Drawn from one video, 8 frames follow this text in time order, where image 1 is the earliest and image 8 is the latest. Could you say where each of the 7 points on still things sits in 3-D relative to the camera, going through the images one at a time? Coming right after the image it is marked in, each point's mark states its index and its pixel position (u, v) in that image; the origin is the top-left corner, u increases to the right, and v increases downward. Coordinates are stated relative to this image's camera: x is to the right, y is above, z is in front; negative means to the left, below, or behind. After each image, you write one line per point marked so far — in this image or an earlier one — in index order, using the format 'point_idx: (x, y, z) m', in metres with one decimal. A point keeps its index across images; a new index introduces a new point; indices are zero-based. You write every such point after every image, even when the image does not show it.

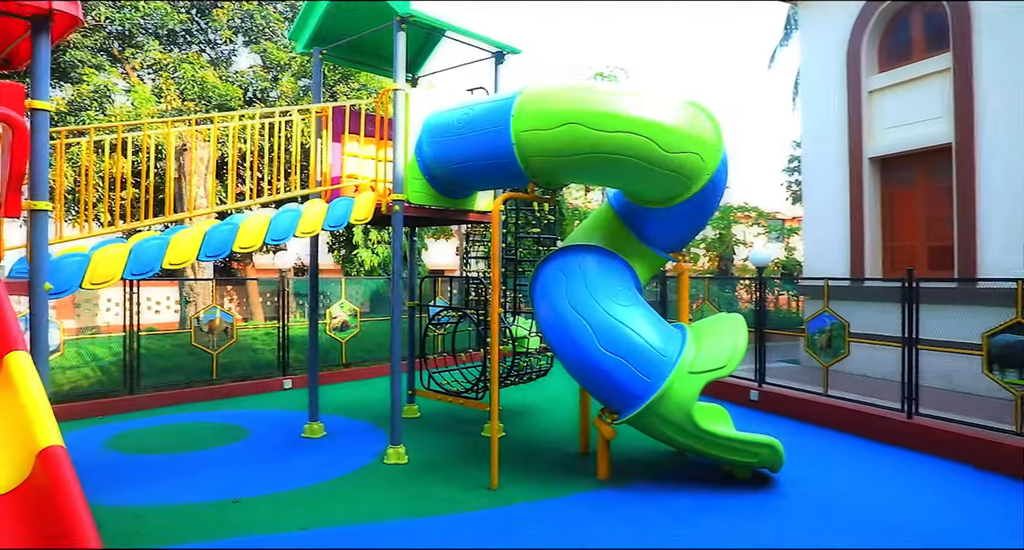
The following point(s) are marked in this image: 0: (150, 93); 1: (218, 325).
0: (-5.4, +2.8, +11.2) m
1: (-3.3, -0.6, +8.5) m
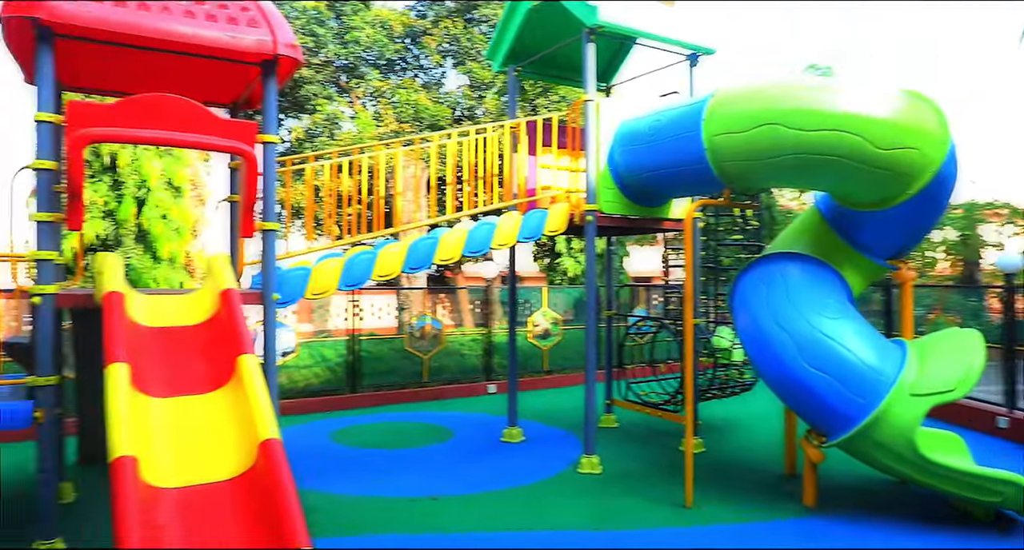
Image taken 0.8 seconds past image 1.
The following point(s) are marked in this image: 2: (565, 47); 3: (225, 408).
0: (-2.3, +2.6, +12.3) m
1: (-1.0, -0.7, +9.0) m
2: (+0.5, +1.9, +6.4) m
3: (-1.2, -0.6, +3.2) m
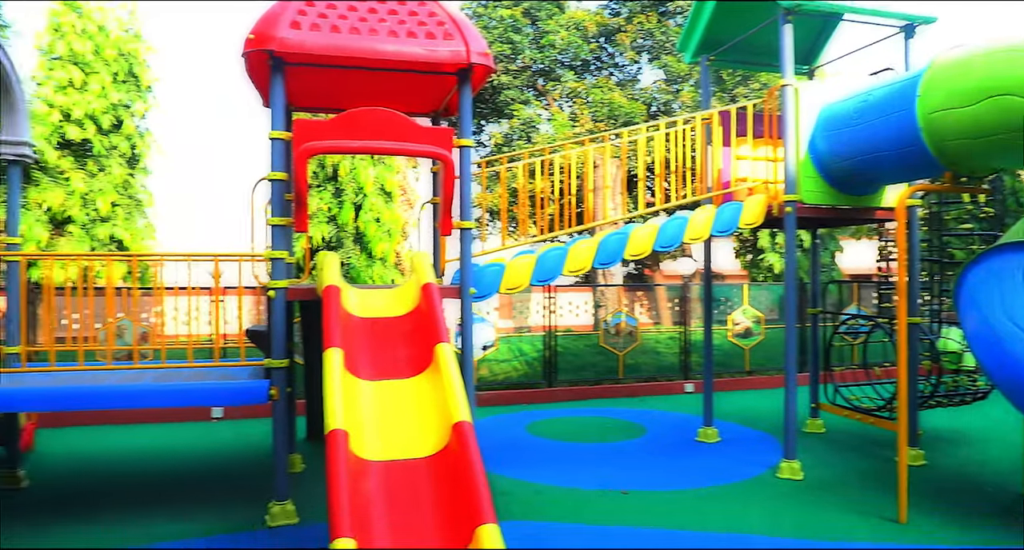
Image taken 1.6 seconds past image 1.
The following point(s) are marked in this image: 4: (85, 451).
0: (+1.0, +2.6, +12.5) m
1: (+1.4, -0.6, +9.0) m
2: (+2.0, +2.0, +6.1) m
3: (-0.4, -0.5, +3.5) m
4: (-3.5, -1.4, +6.0) m
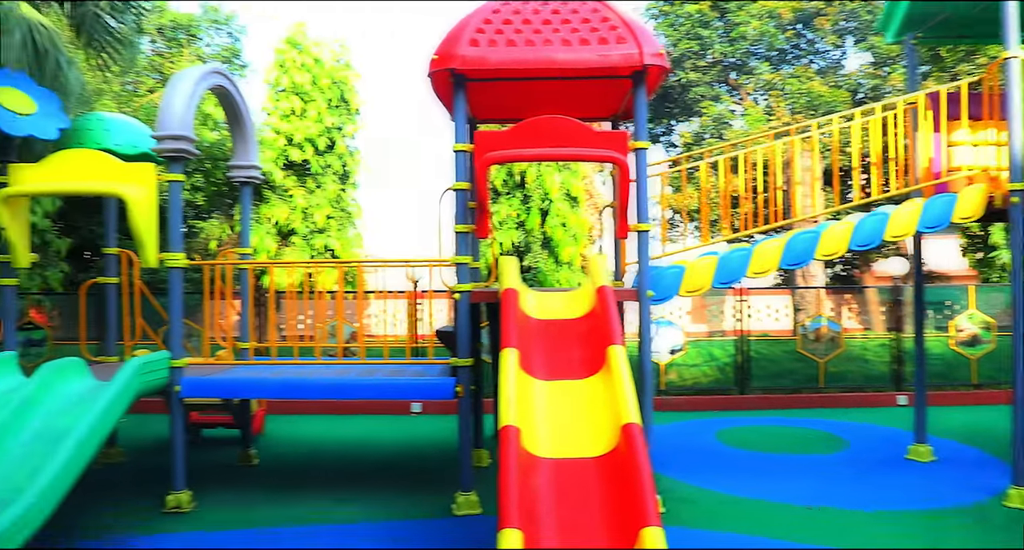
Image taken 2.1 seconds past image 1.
0: (+4.0, +2.6, +11.9) m
1: (+3.5, -0.7, +8.4) m
2: (+3.4, +2.0, +5.4) m
3: (+0.4, -0.5, +3.5) m
4: (-1.9, -1.5, +6.7) m
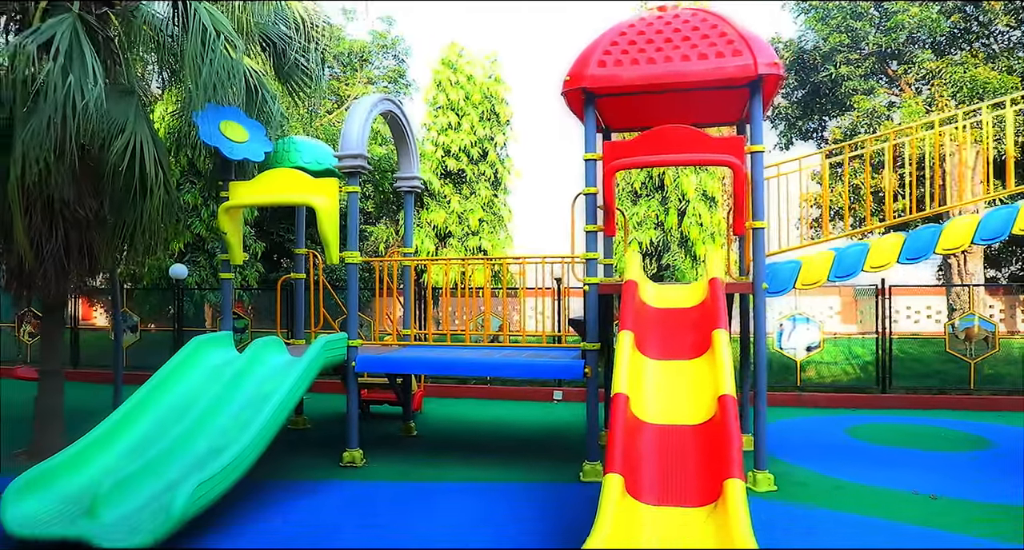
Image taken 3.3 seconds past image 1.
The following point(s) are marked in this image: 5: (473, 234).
0: (+6.3, +2.6, +11.4) m
1: (+5.1, -0.6, +8.2) m
2: (+4.4, +2.0, +5.3) m
3: (+1.0, -0.5, +4.0) m
4: (-0.6, -1.4, +7.6) m
5: (-0.5, +0.6, +10.2) m
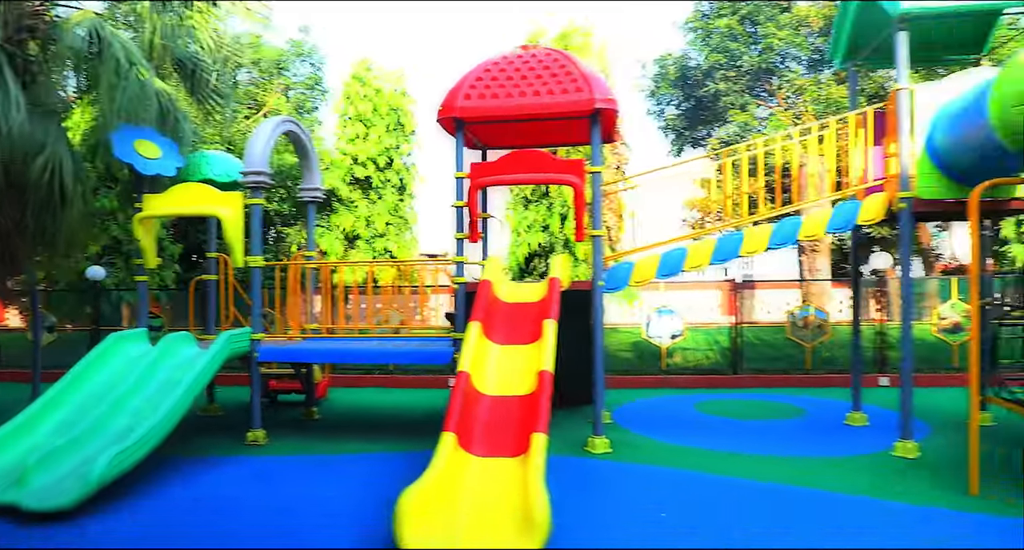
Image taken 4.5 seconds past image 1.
0: (+4.7, +2.7, +12.8) m
1: (+3.9, -0.6, +9.5) m
2: (+3.4, +2.0, +6.5) m
3: (+0.1, -0.5, +5.0) m
4: (-1.7, -1.4, +8.4) m
5: (-2.0, +0.6, +11.0) m
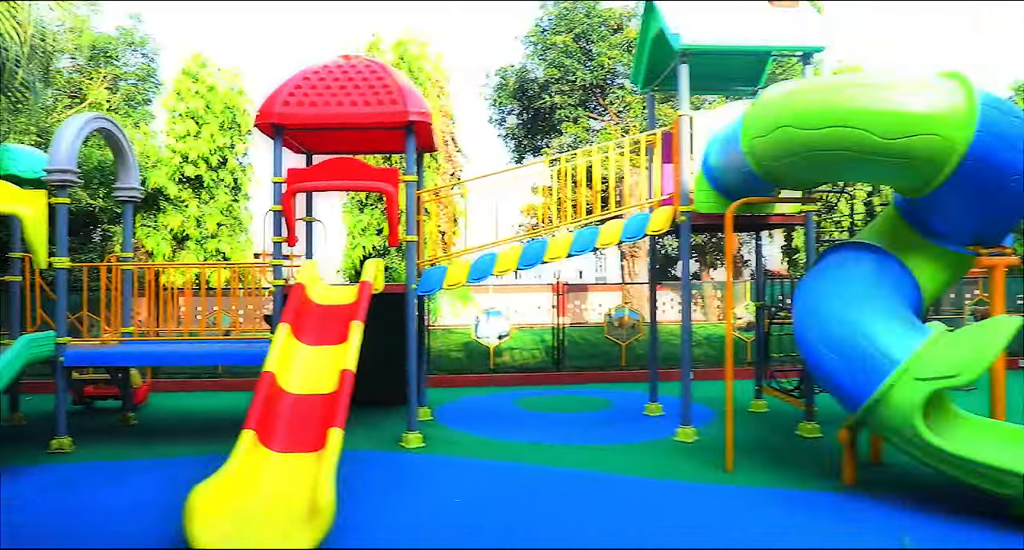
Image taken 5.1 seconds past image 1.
0: (+1.9, +2.6, +13.8) m
1: (+1.6, -0.6, +10.3) m
2: (+1.7, +2.0, +7.3) m
3: (-1.2, -0.5, +5.2) m
4: (-3.7, -1.5, +8.3) m
5: (-4.3, +0.6, +10.8) m
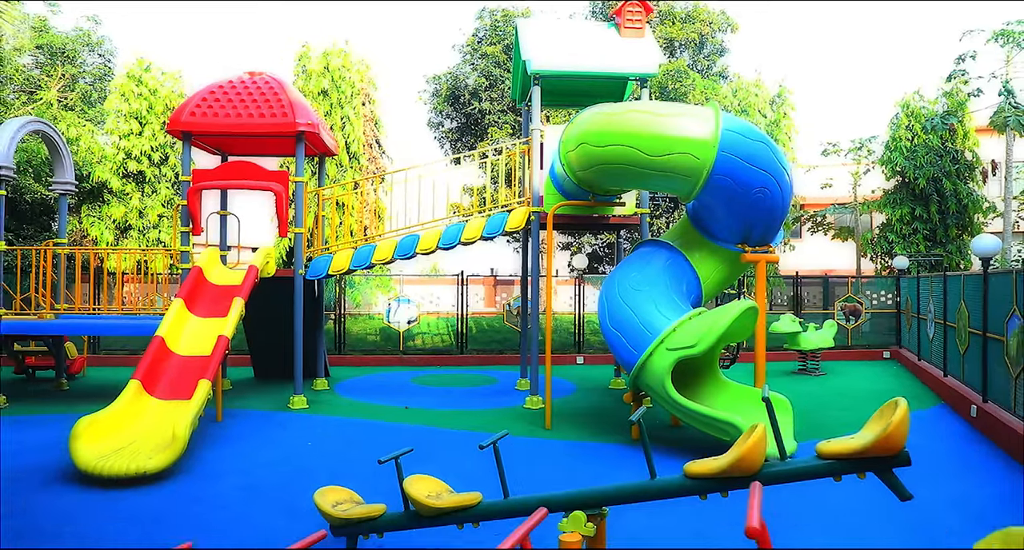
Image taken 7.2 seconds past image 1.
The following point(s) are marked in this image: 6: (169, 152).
0: (+0.5, +2.7, +14.9) m
1: (+0.3, -0.5, +11.4) m
2: (+0.5, +2.1, +8.4) m
3: (-2.4, -0.4, +6.3) m
4: (-5.0, -1.3, +9.3) m
5: (-5.7, +0.8, +11.7) m
6: (-5.5, +2.0, +11.9) m
